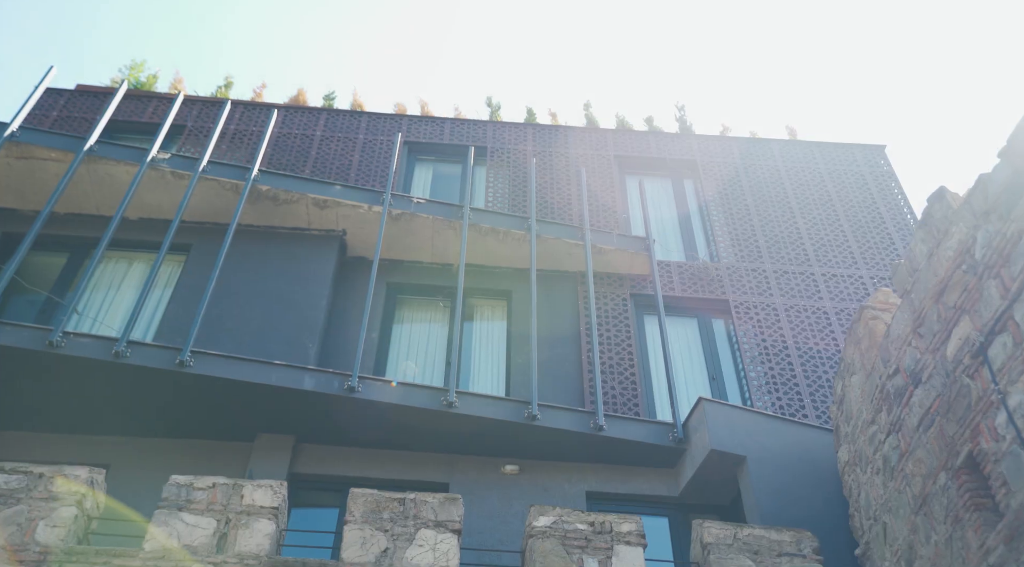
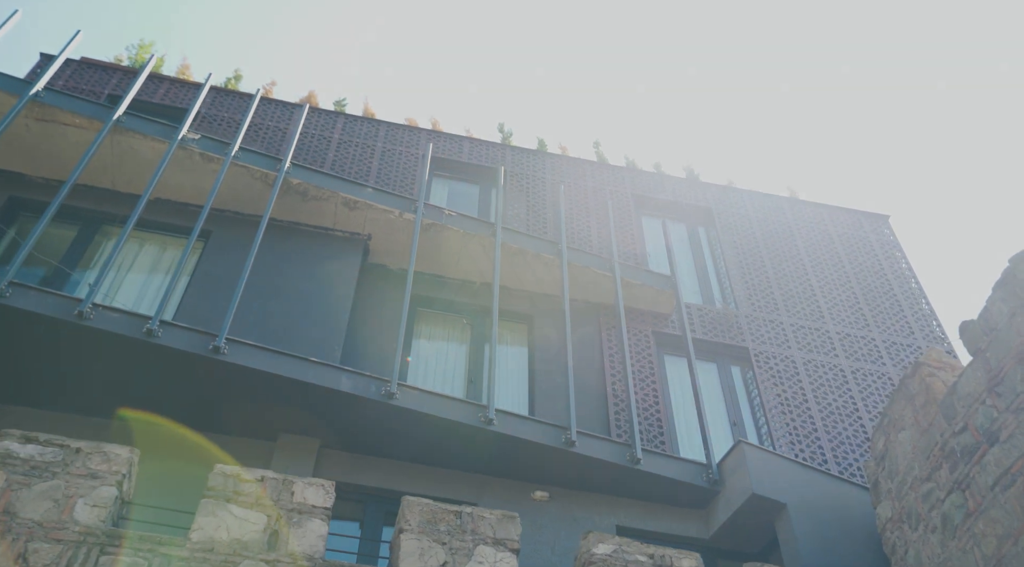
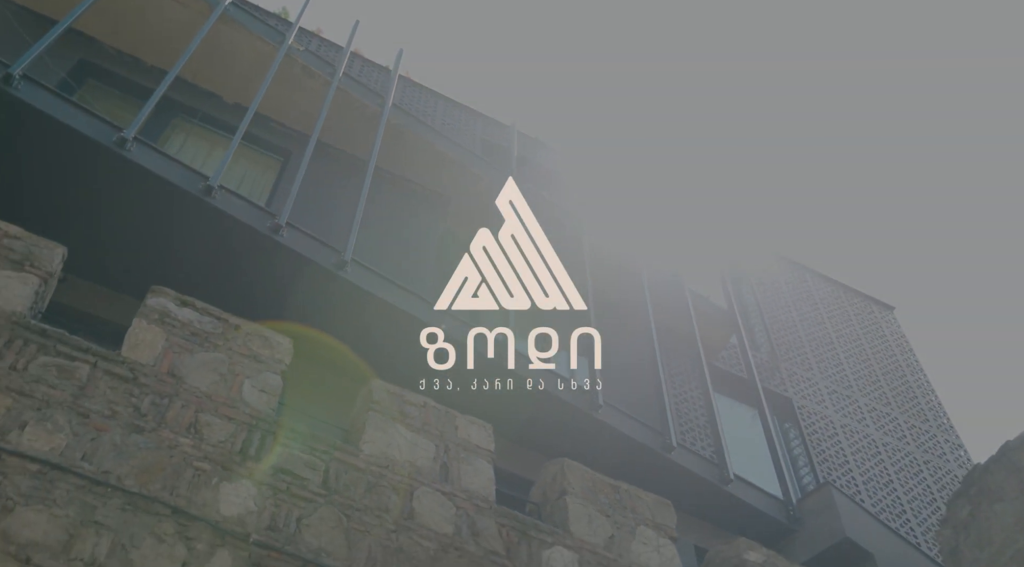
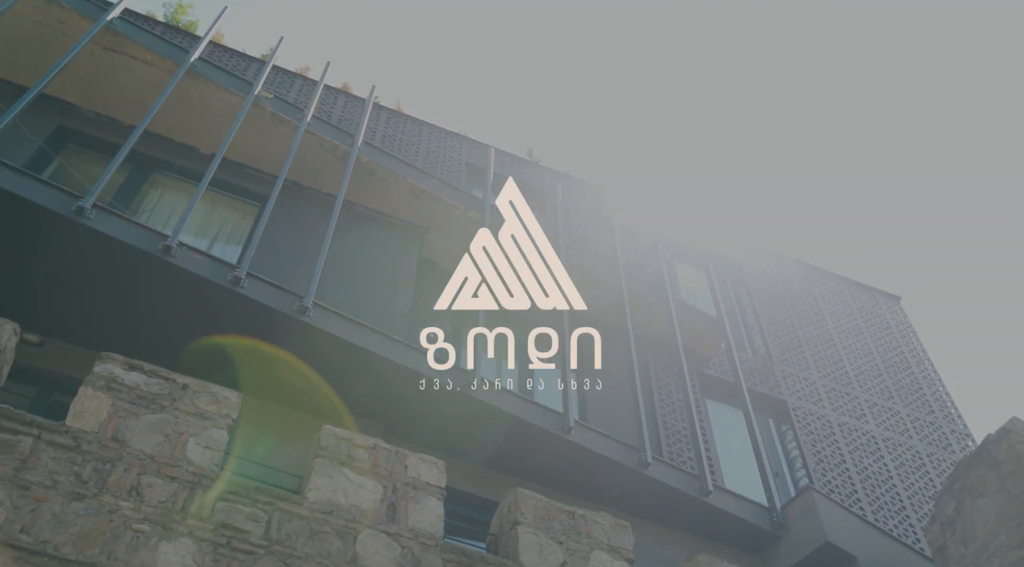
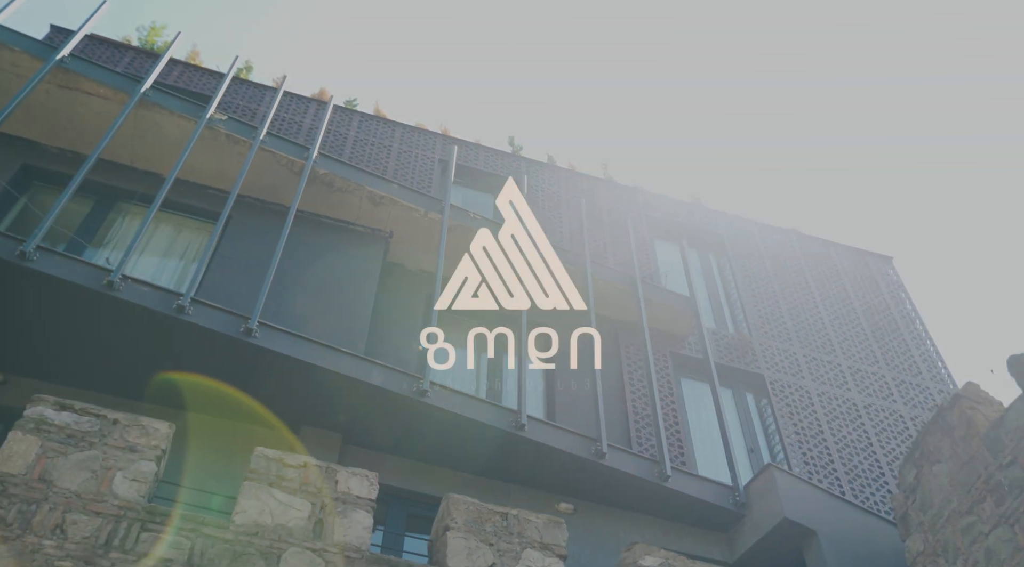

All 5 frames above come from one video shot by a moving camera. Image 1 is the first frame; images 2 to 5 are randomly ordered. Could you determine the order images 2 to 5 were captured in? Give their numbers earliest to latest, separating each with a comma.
2, 5, 4, 3
